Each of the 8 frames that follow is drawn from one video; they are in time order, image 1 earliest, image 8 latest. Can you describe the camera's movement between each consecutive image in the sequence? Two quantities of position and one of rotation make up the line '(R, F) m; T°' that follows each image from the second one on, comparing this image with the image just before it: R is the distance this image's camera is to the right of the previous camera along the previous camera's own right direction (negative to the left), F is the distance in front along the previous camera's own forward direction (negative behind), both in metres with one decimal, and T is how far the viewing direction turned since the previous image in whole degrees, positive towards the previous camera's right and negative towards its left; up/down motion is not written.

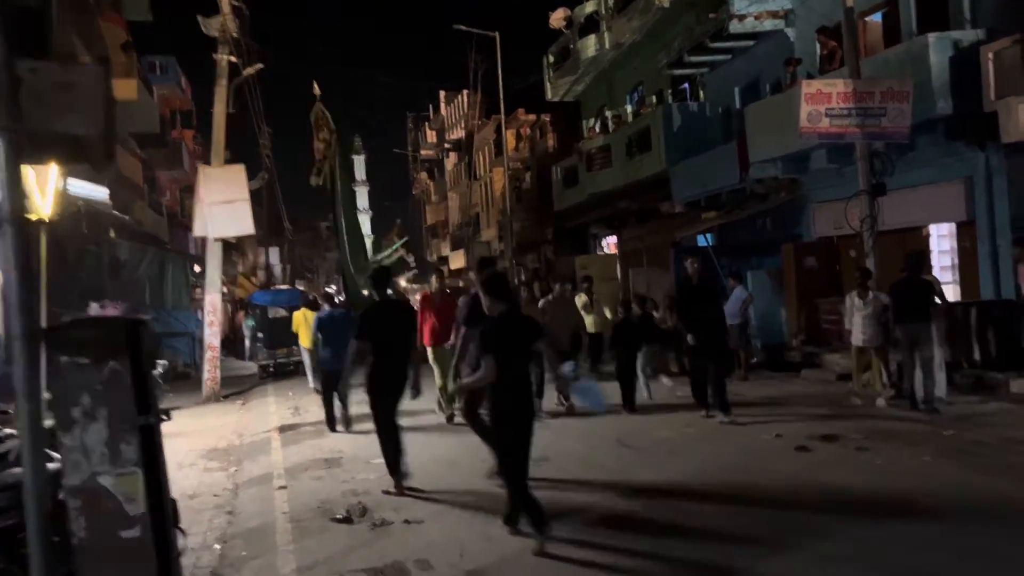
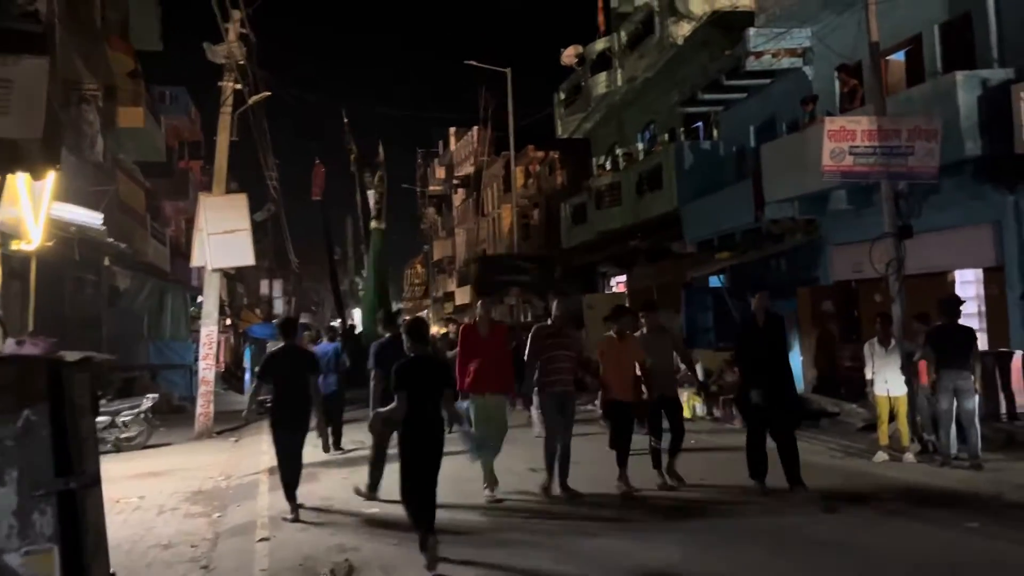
(0.0, +0.5) m; 0°
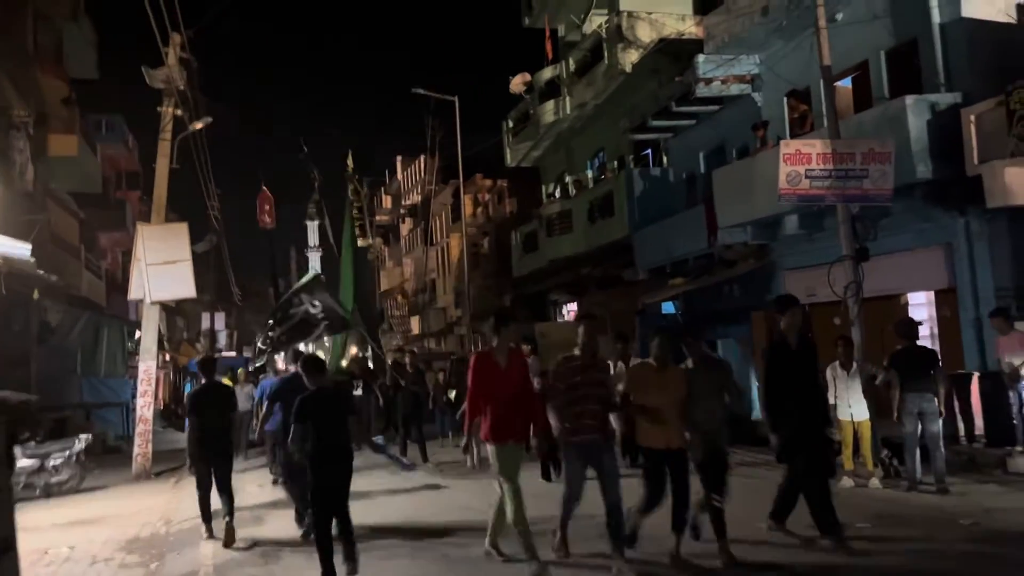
(-0.1, +0.3) m; +4°
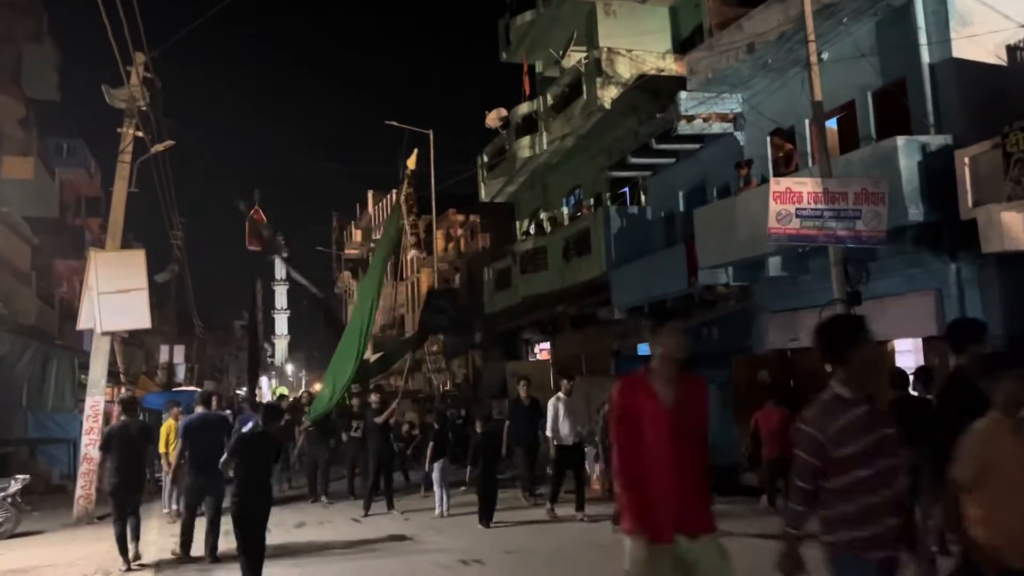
(-0.1, +0.6) m; +2°
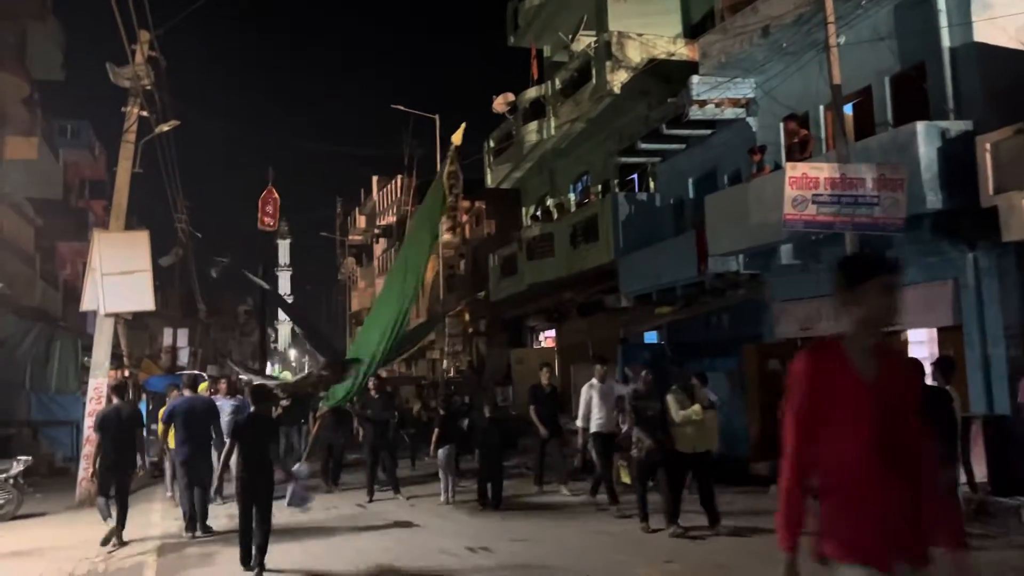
(-0.1, +0.2) m; 0°
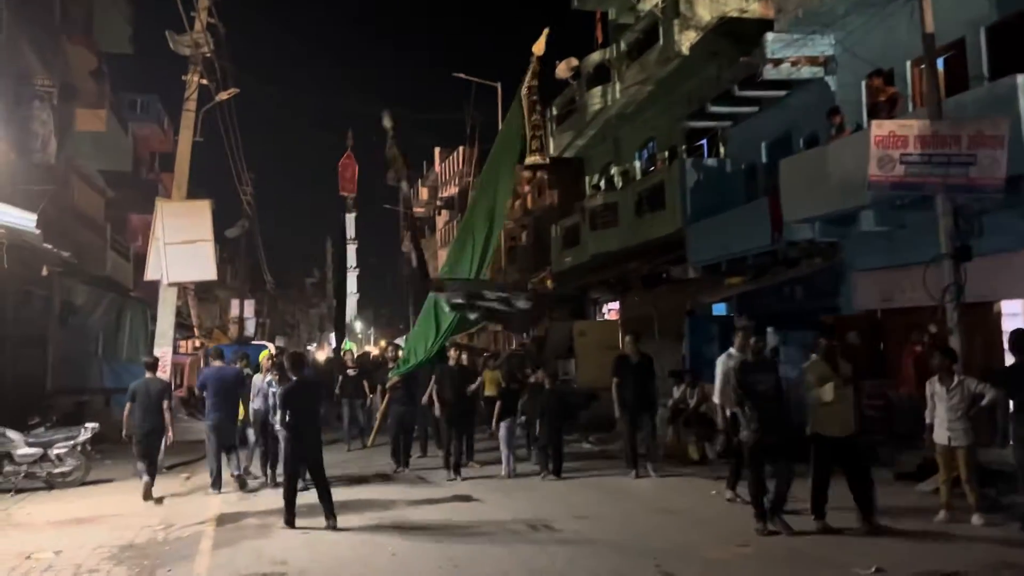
(0.0, +0.4) m; -4°
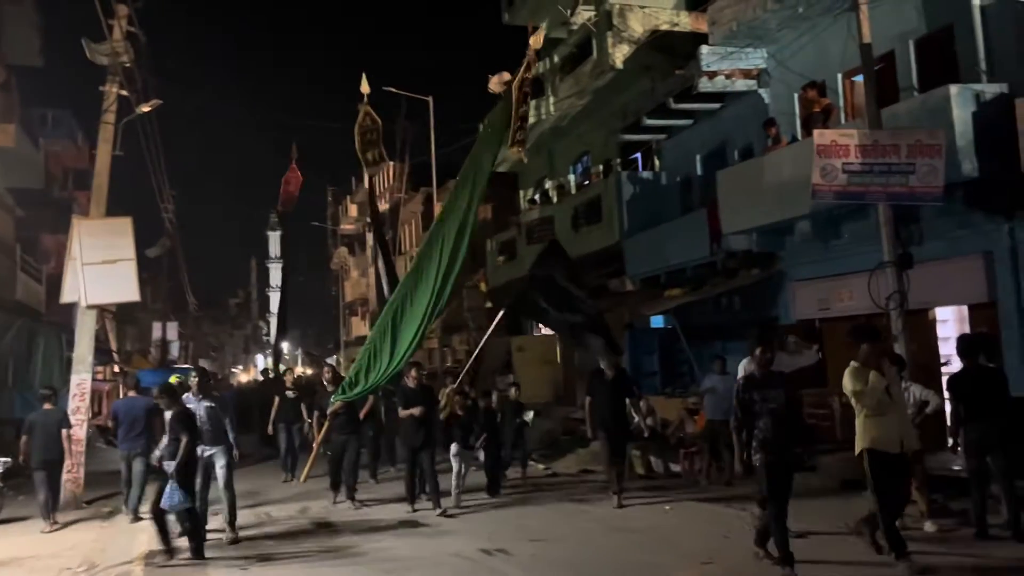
(-0.2, +0.3) m; +5°
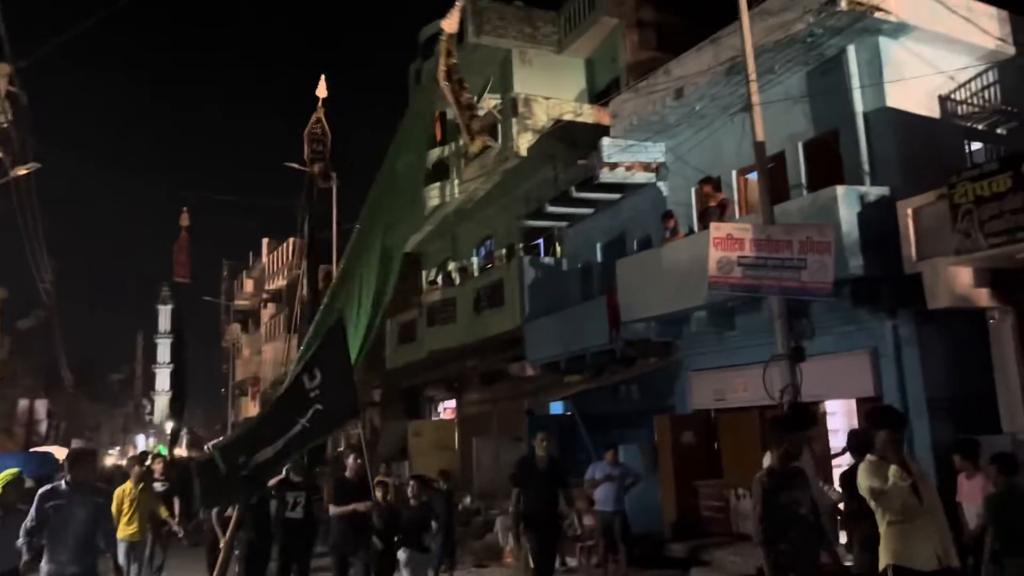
(+0.1, +0.3) m; +7°
